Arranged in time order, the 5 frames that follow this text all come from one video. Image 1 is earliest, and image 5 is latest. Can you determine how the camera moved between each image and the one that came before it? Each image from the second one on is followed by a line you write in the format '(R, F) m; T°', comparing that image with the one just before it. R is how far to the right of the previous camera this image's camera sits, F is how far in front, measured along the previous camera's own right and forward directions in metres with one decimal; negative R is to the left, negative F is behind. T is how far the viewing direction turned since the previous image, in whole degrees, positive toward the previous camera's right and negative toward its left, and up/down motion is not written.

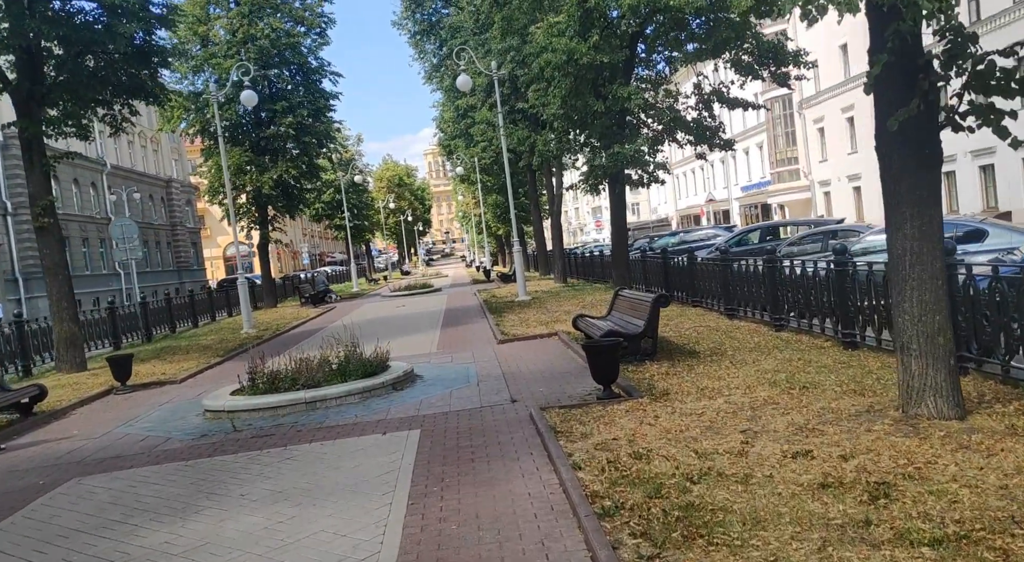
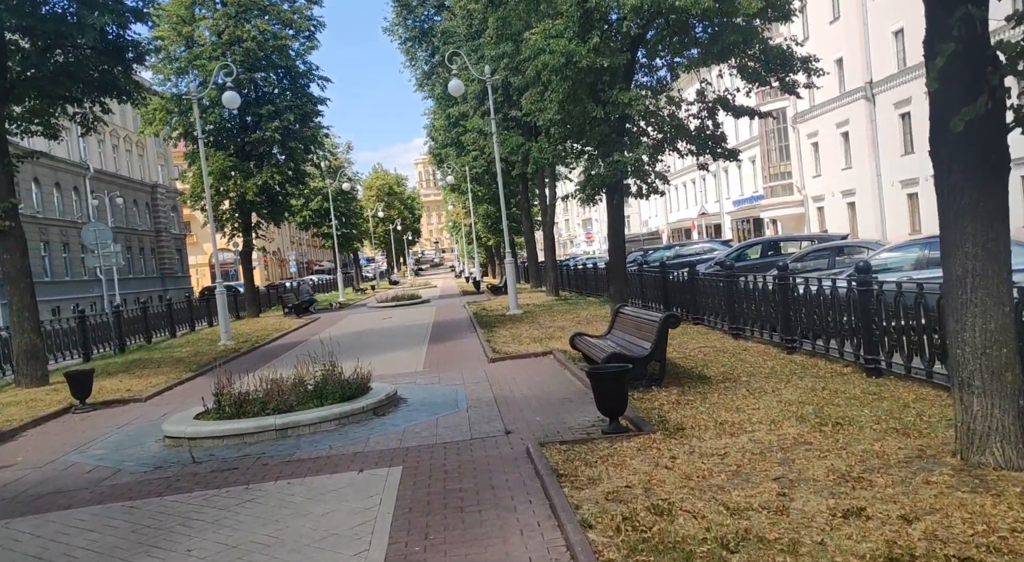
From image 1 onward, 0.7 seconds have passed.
(-0.1, +0.9) m; +1°
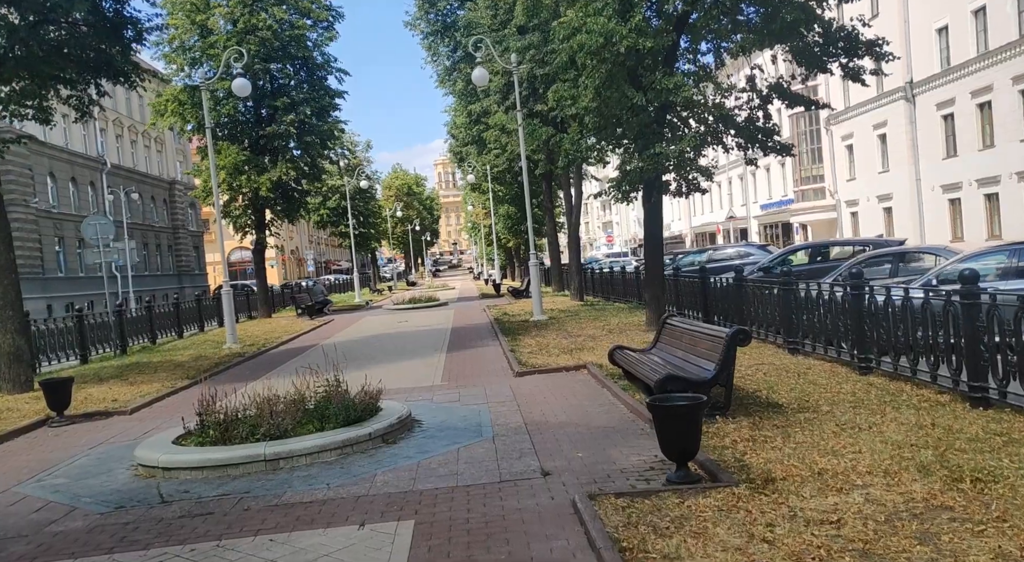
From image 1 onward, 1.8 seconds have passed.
(-0.2, +1.4) m; -1°
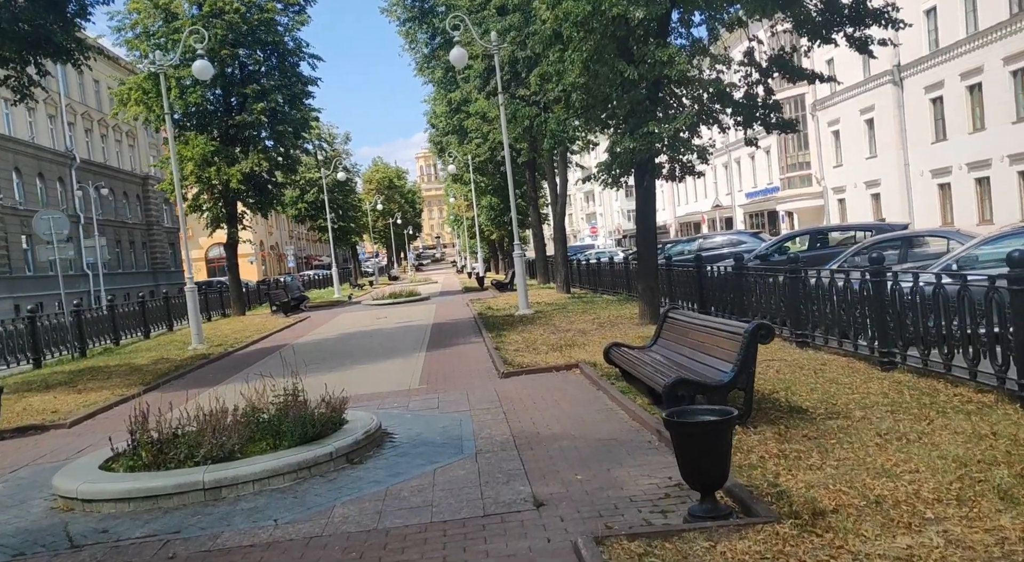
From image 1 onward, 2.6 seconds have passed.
(0.0, +1.1) m; +1°
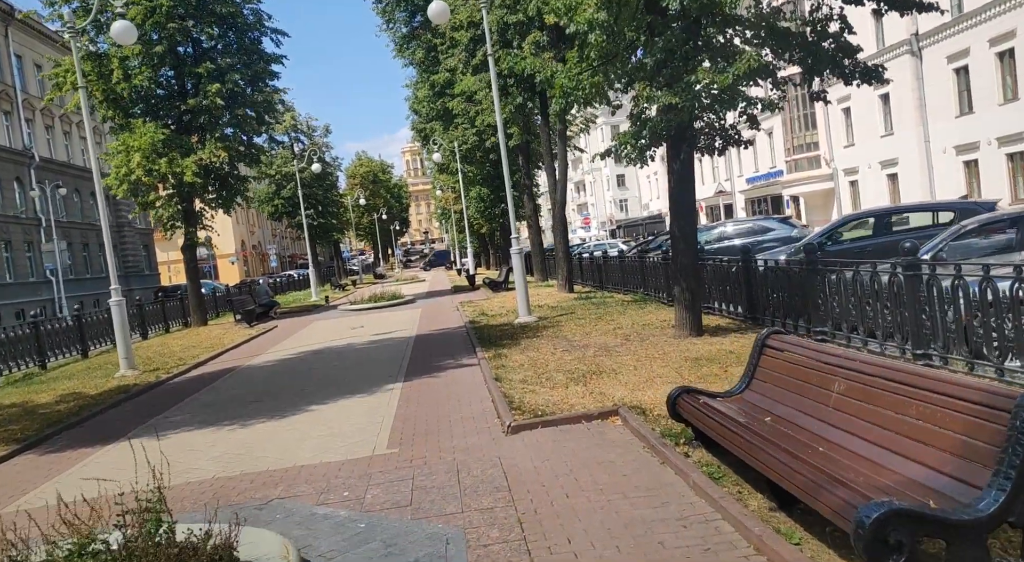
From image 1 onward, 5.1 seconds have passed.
(-0.1, +3.3) m; +1°
